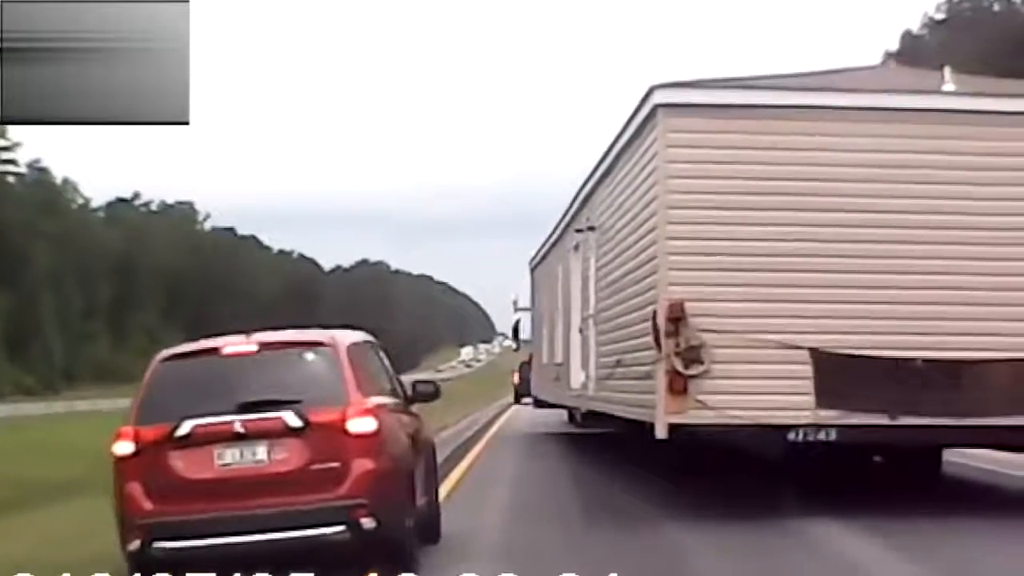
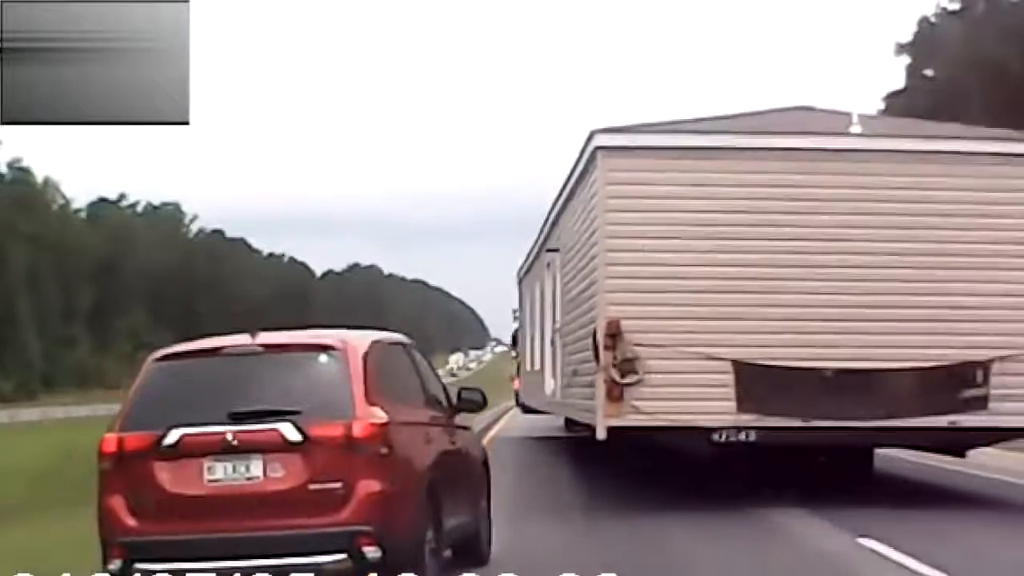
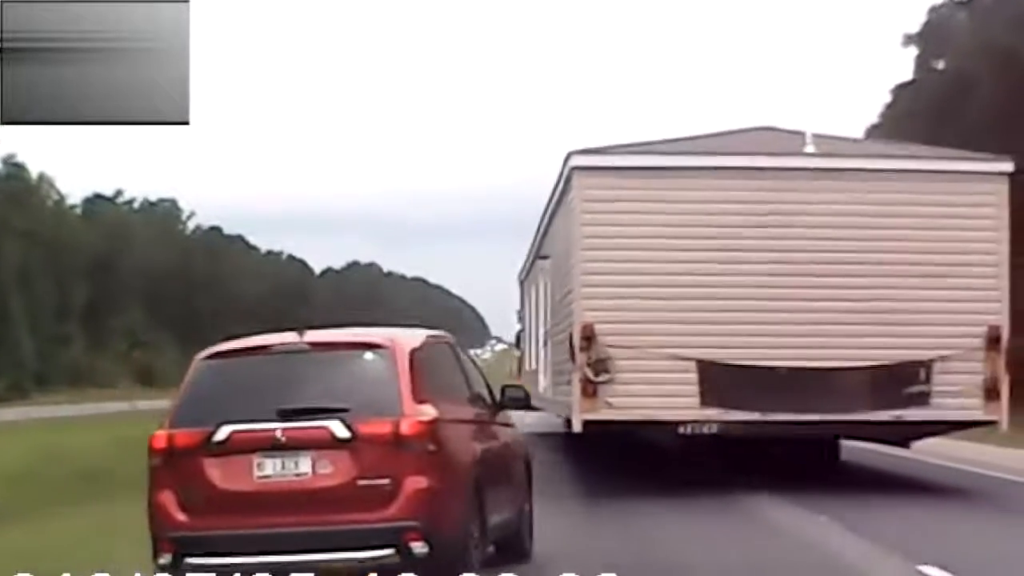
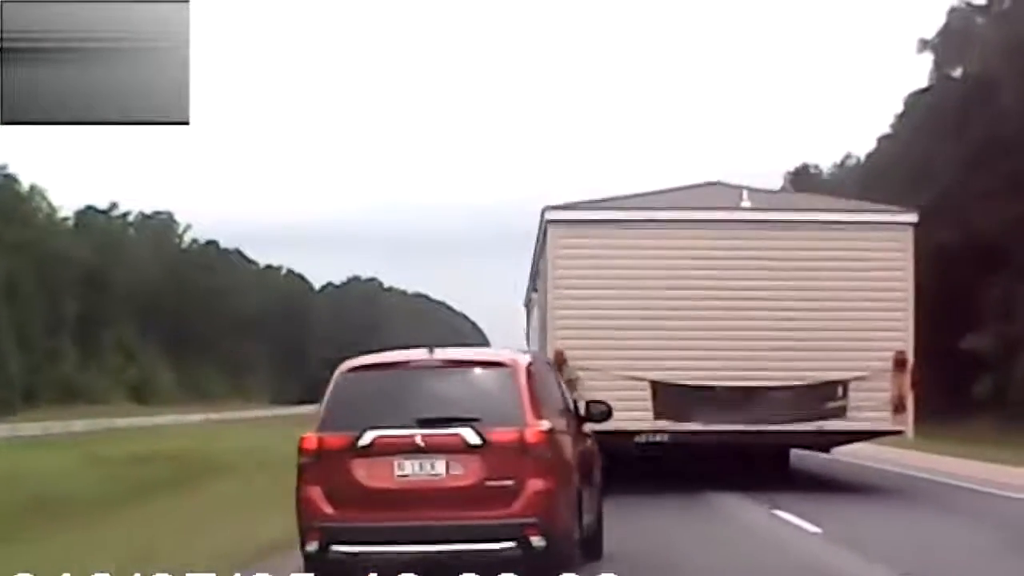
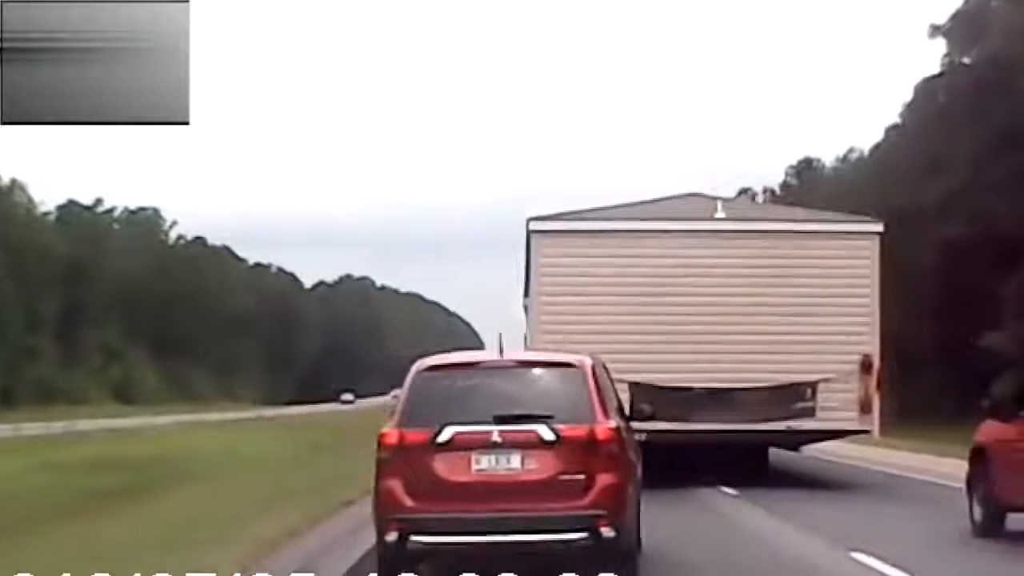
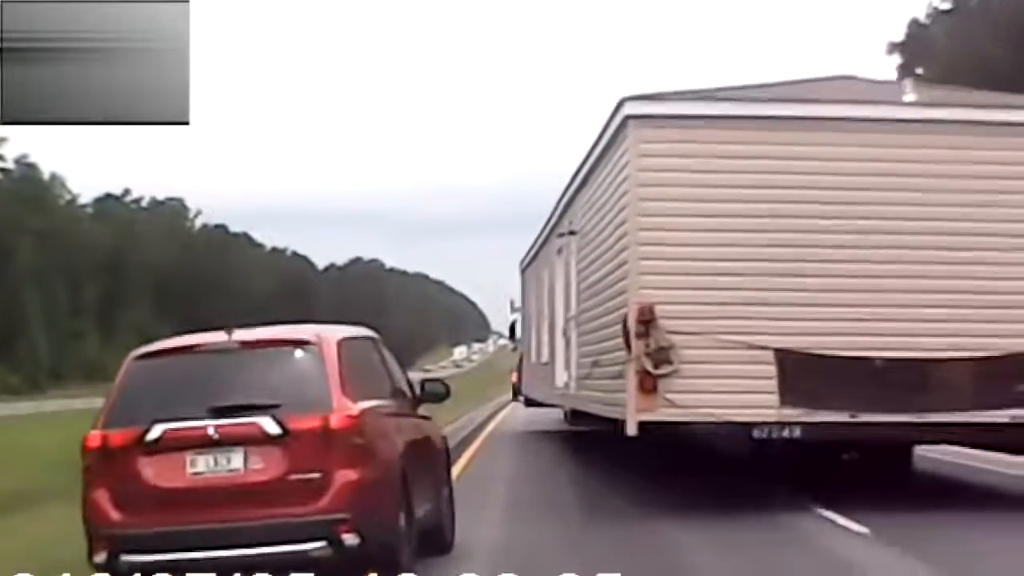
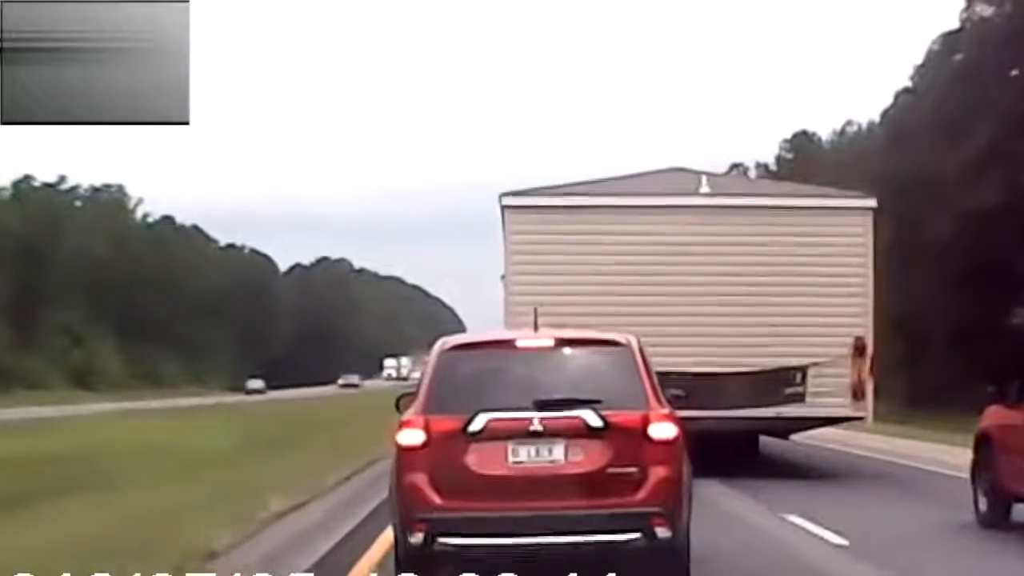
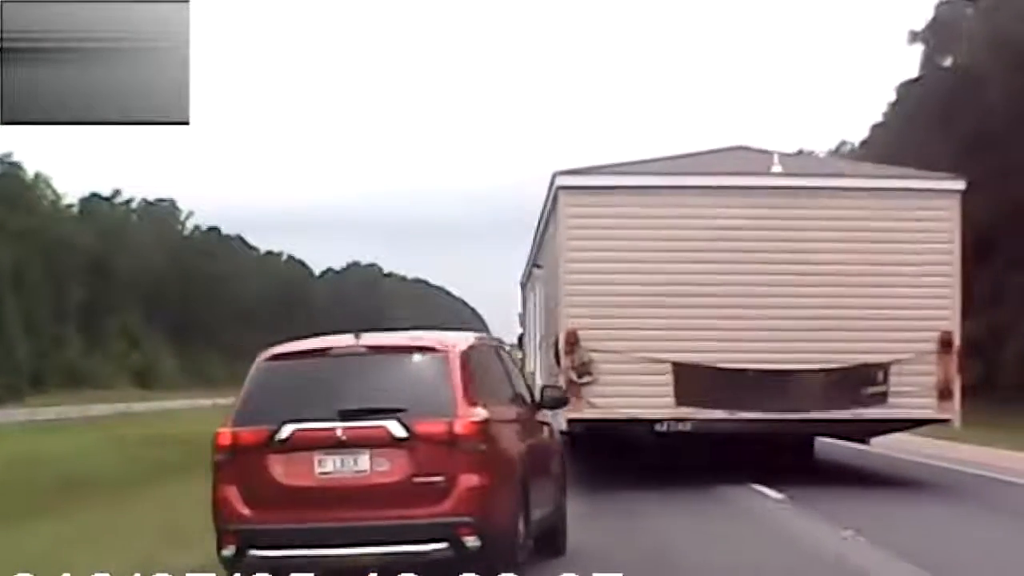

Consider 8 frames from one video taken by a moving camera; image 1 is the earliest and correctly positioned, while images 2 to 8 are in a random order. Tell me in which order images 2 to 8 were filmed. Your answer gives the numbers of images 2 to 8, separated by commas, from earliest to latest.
6, 2, 3, 8, 4, 5, 7
